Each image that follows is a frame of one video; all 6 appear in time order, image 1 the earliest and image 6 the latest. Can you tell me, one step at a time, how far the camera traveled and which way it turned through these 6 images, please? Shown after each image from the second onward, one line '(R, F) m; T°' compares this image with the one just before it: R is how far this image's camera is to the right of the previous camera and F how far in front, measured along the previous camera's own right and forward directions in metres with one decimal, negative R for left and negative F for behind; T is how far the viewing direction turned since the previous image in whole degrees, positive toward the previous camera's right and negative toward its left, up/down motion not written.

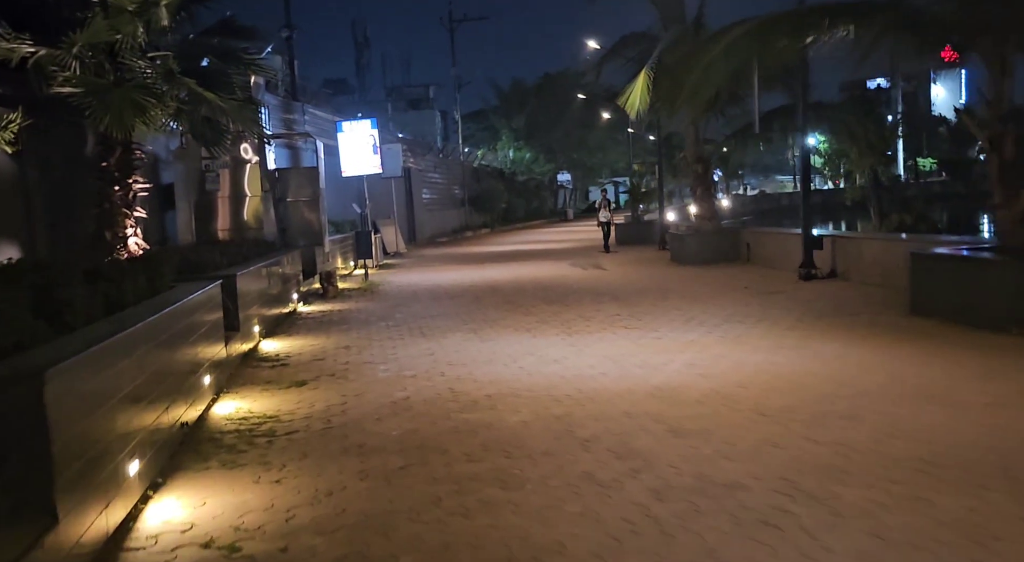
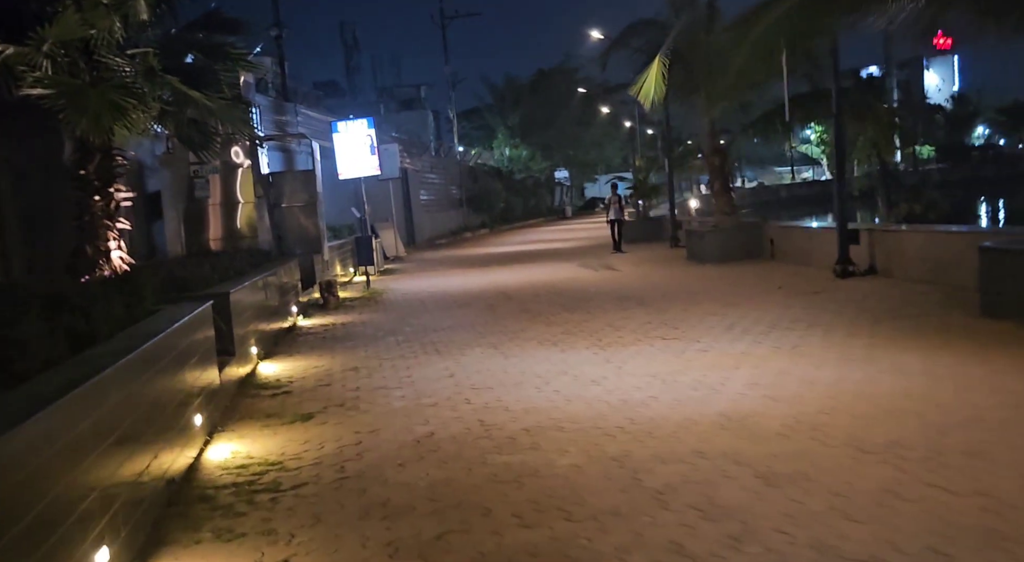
(-0.3, +1.1) m; 0°
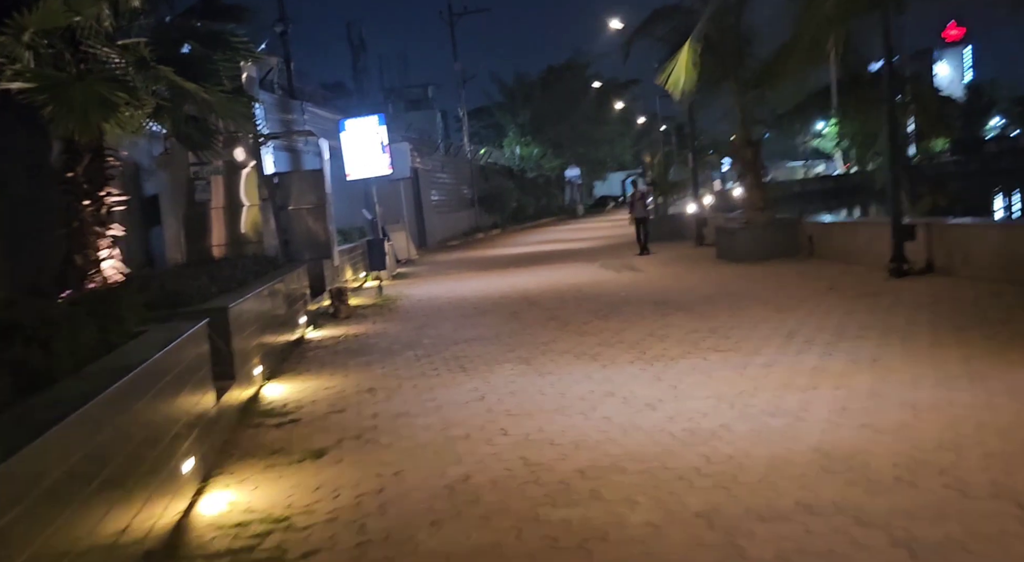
(-0.2, +1.1) m; -1°
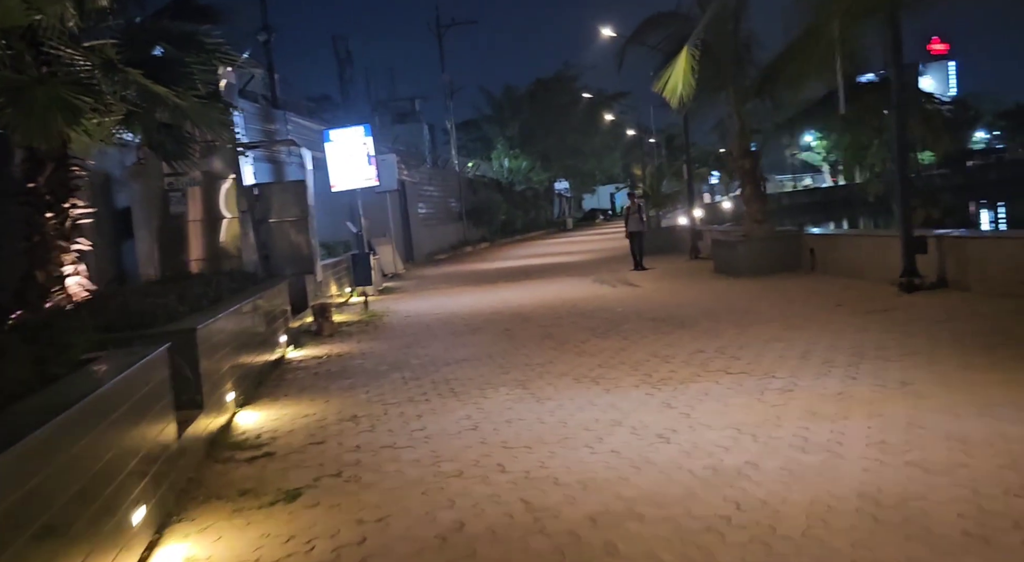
(-0.1, +0.7) m; +1°
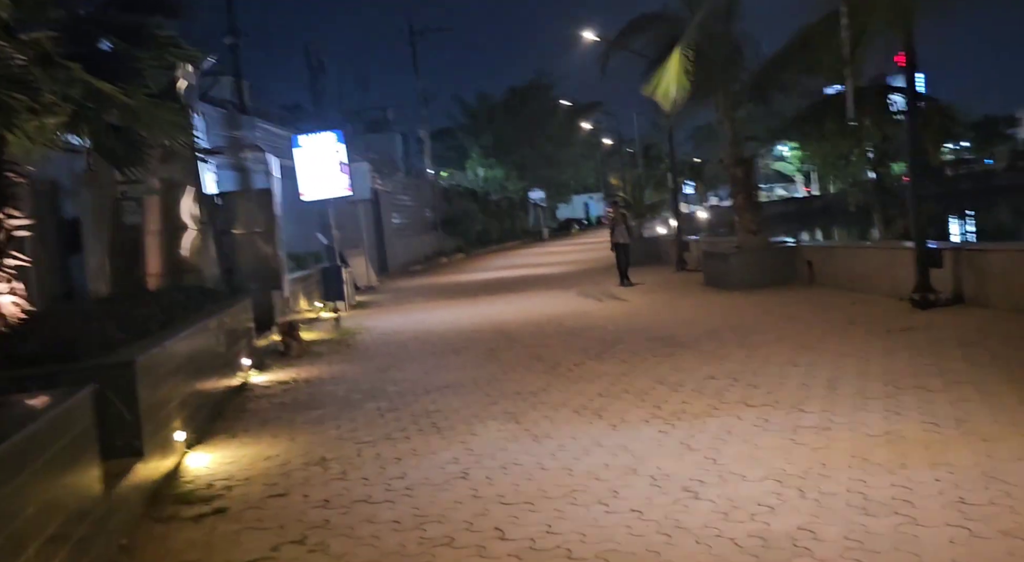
(-0.1, +1.0) m; +2°
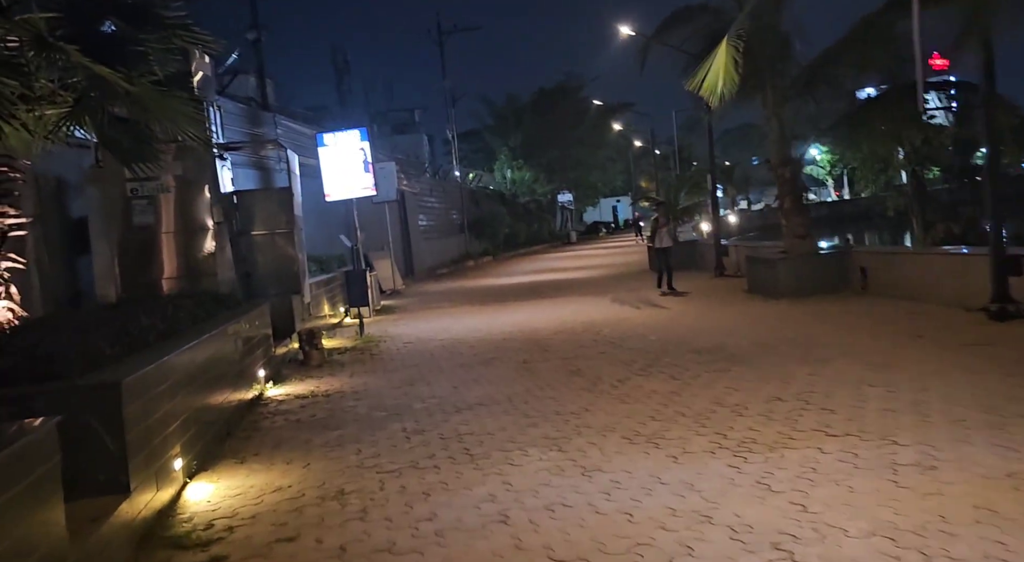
(-0.1, +0.9) m; -1°
